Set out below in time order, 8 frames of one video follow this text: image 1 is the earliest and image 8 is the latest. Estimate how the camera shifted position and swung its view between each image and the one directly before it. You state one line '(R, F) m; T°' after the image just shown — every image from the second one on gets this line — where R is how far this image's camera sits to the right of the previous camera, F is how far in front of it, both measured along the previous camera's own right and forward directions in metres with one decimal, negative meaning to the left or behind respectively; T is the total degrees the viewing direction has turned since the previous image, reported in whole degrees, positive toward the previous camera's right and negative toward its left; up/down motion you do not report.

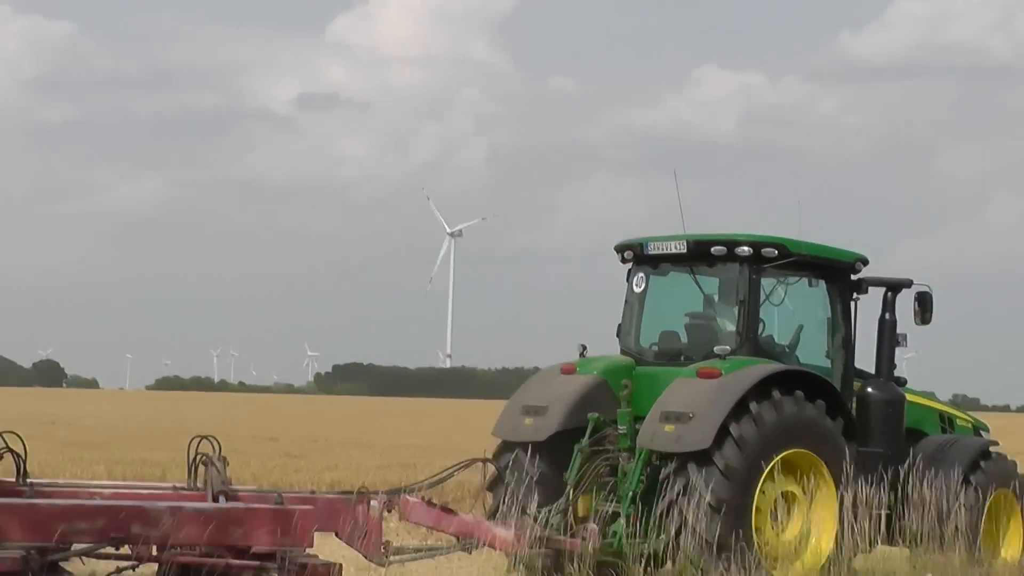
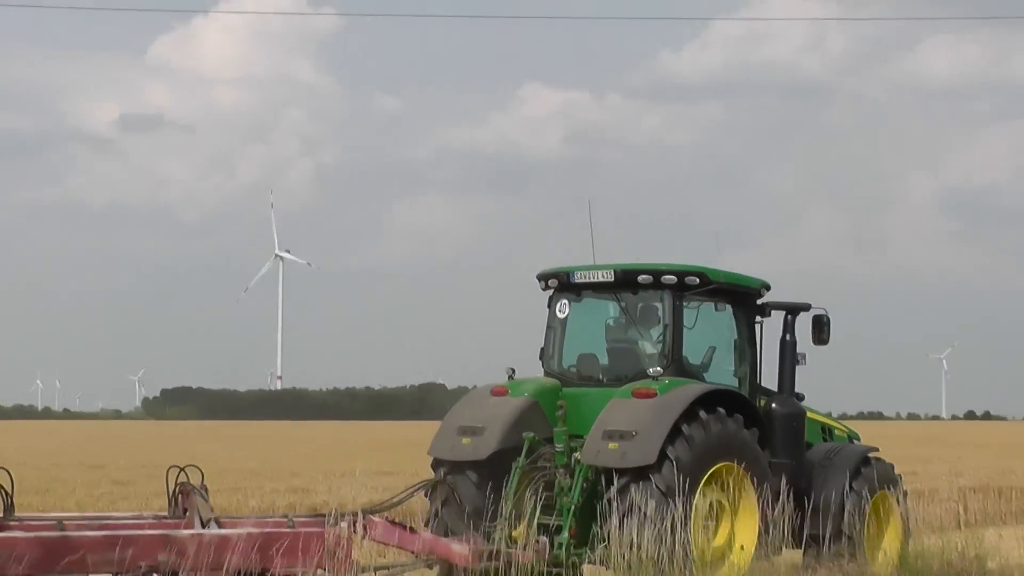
(-0.7, -0.4) m; +9°
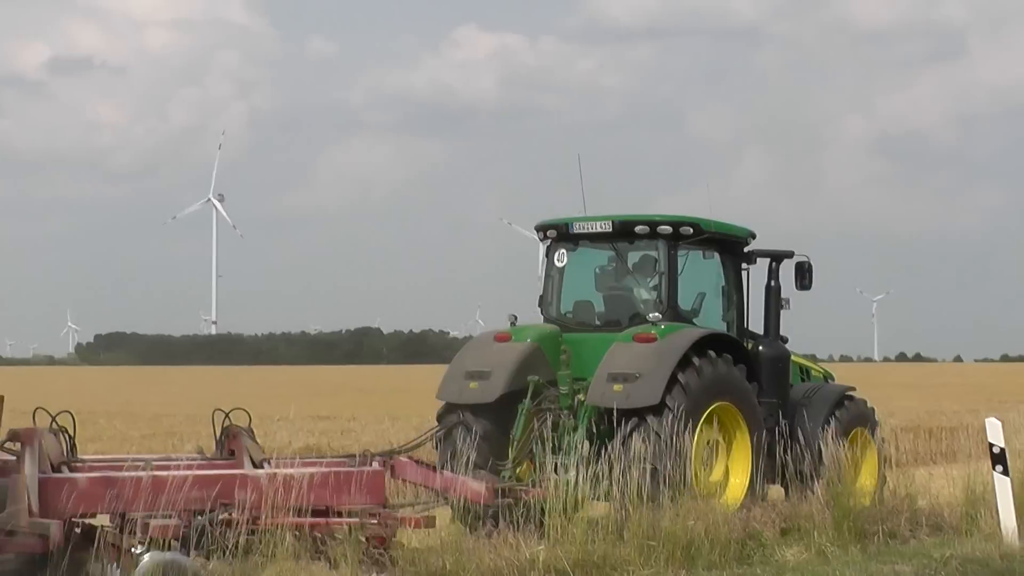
(-0.5, -0.4) m; +3°
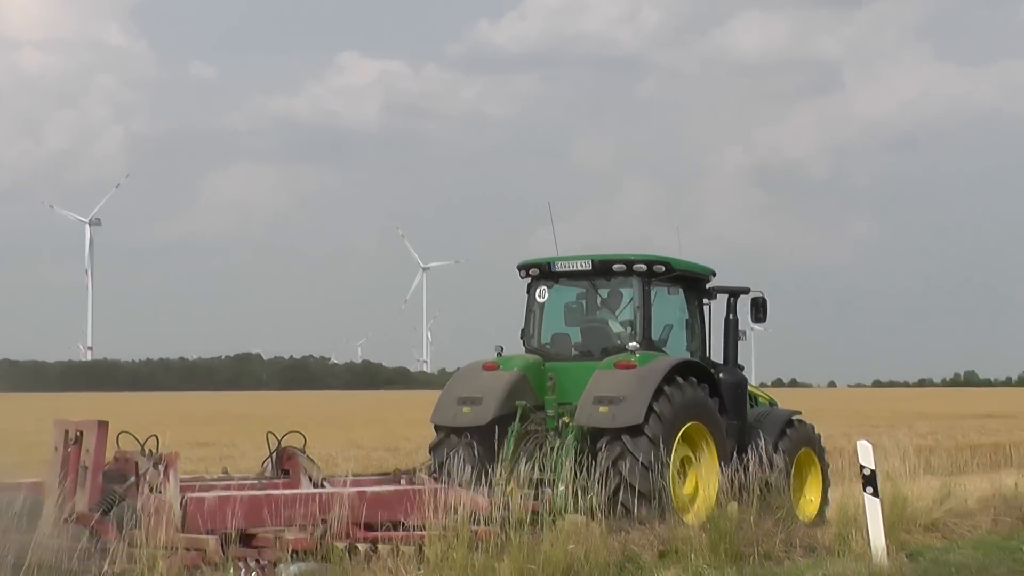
(-0.8, -0.7) m; +6°
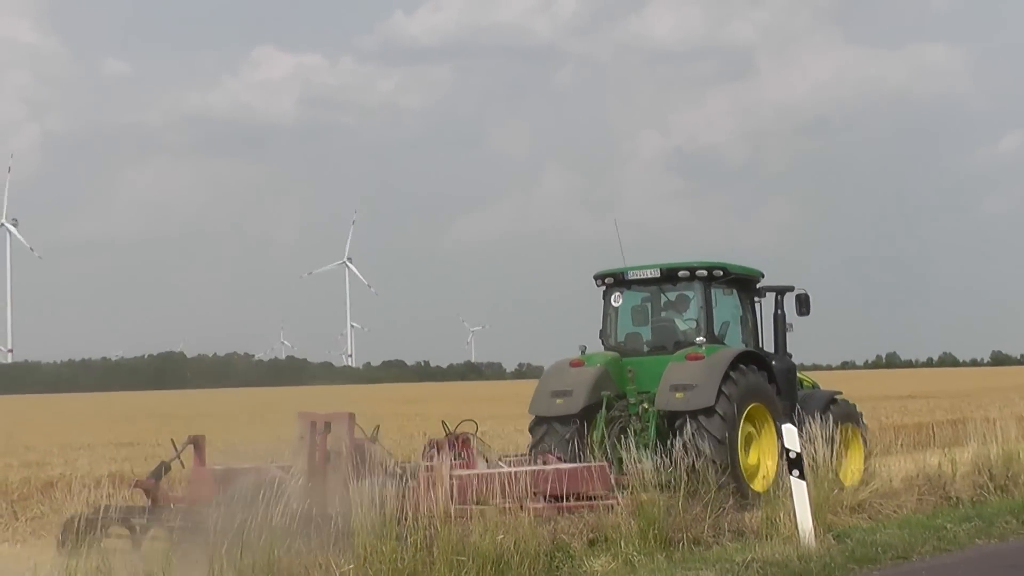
(0.0, -1.8) m; -4°
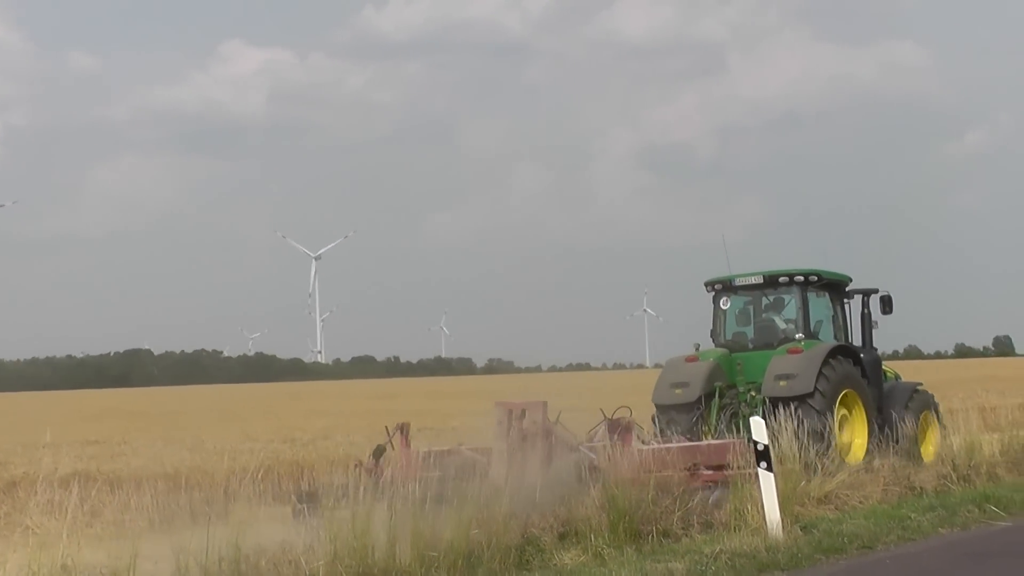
(-2.2, -2.2) m; +2°
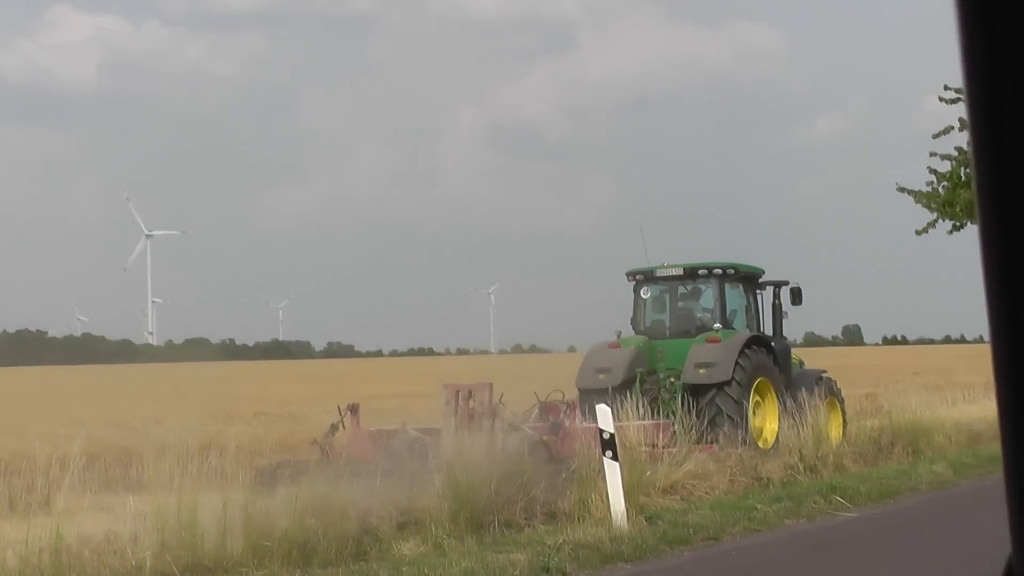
(+1.1, +0.1) m; +1°
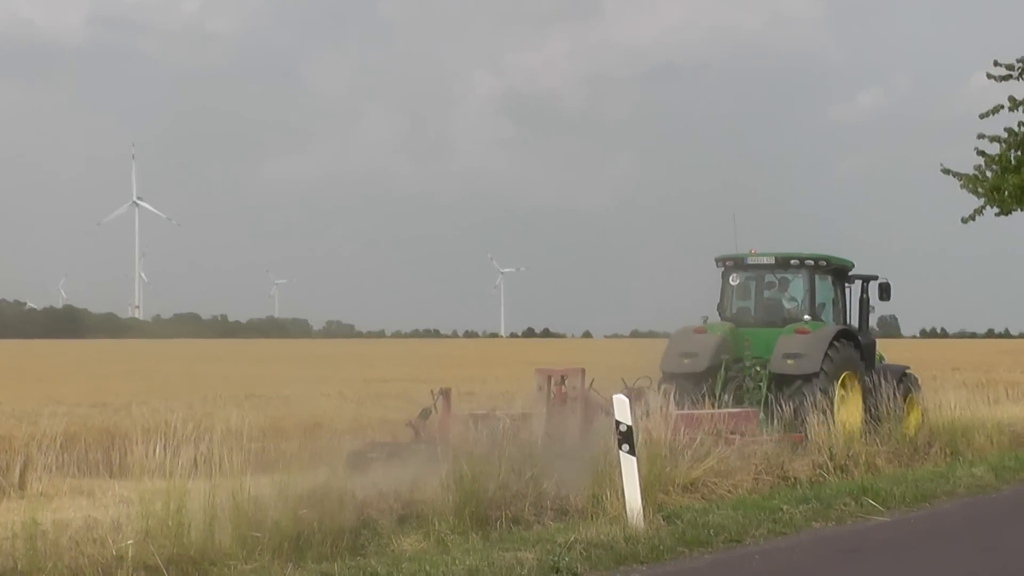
(+0.6, +0.4) m; -5°
